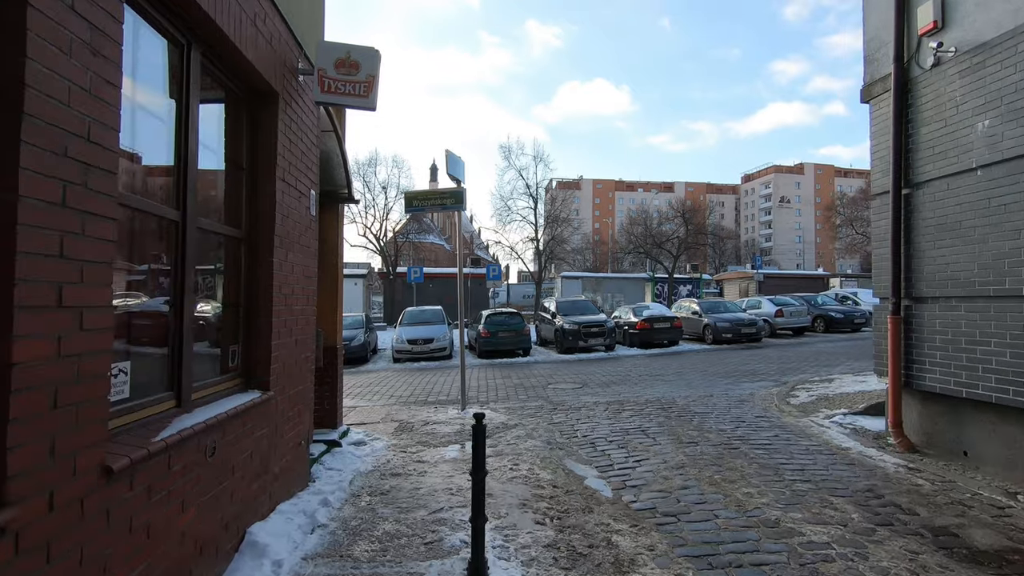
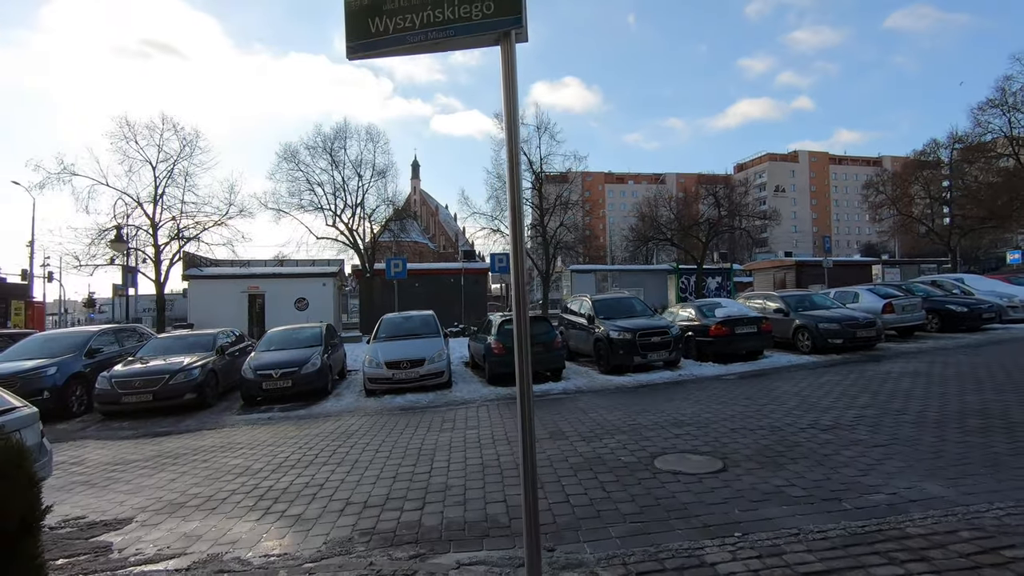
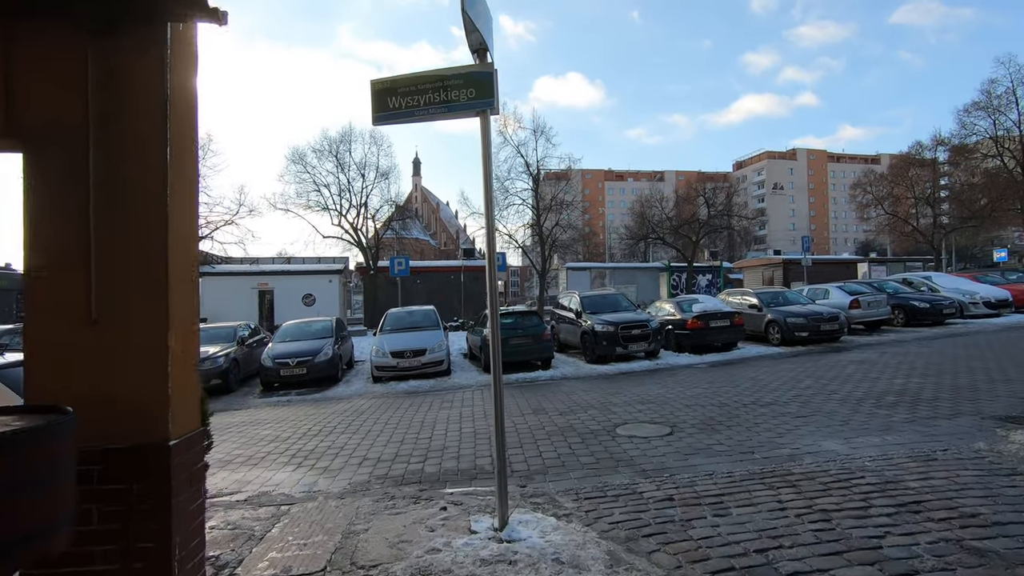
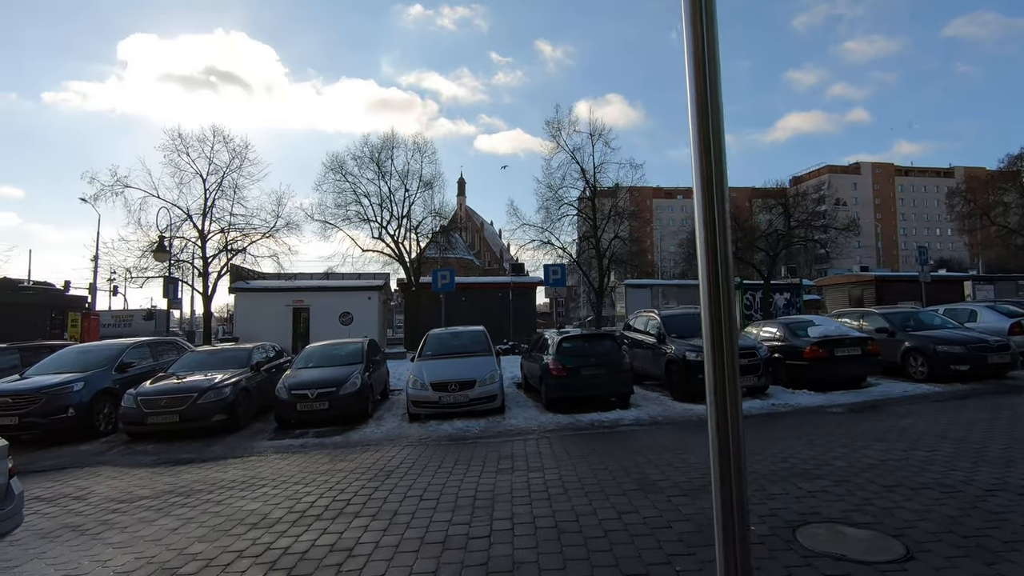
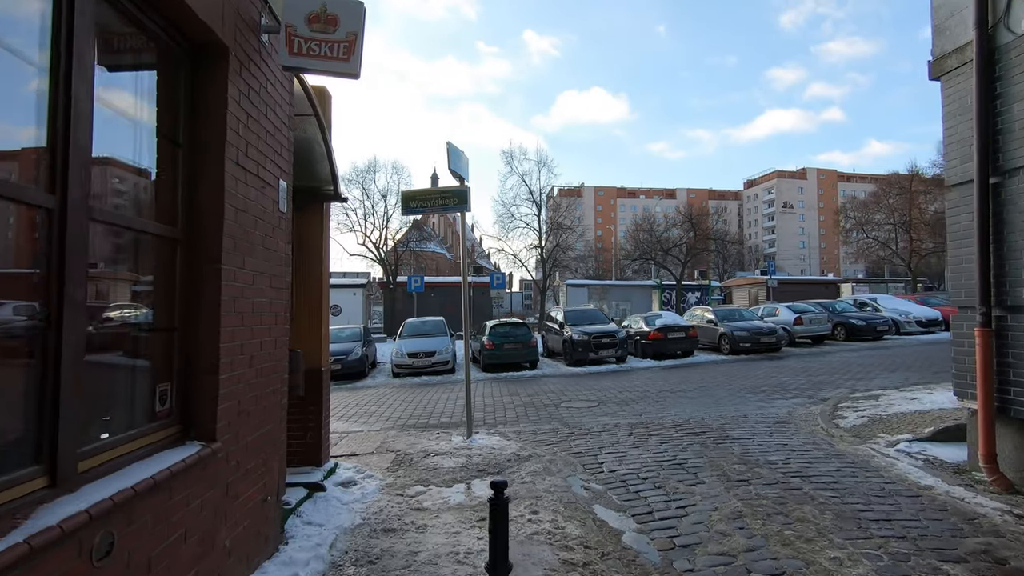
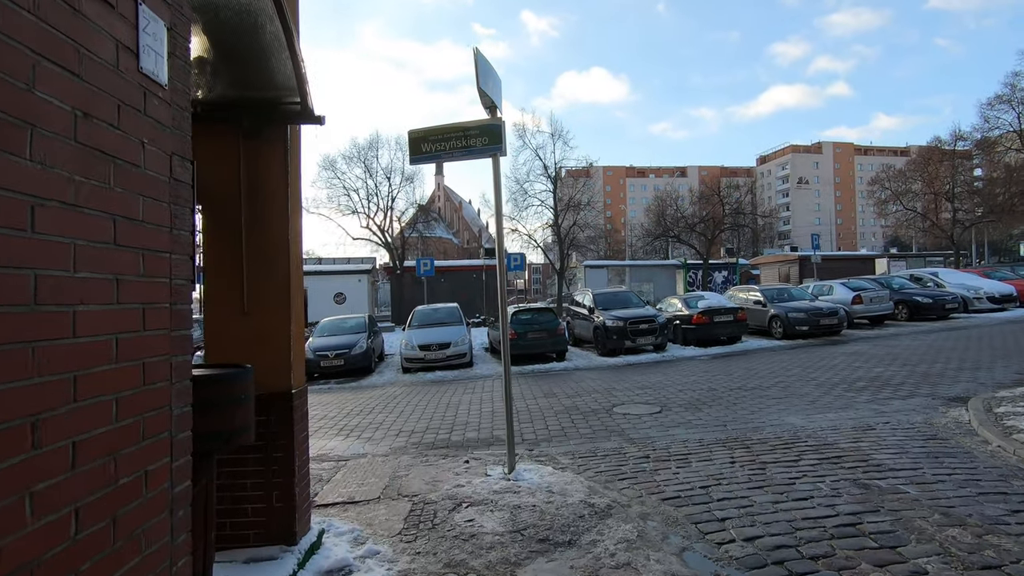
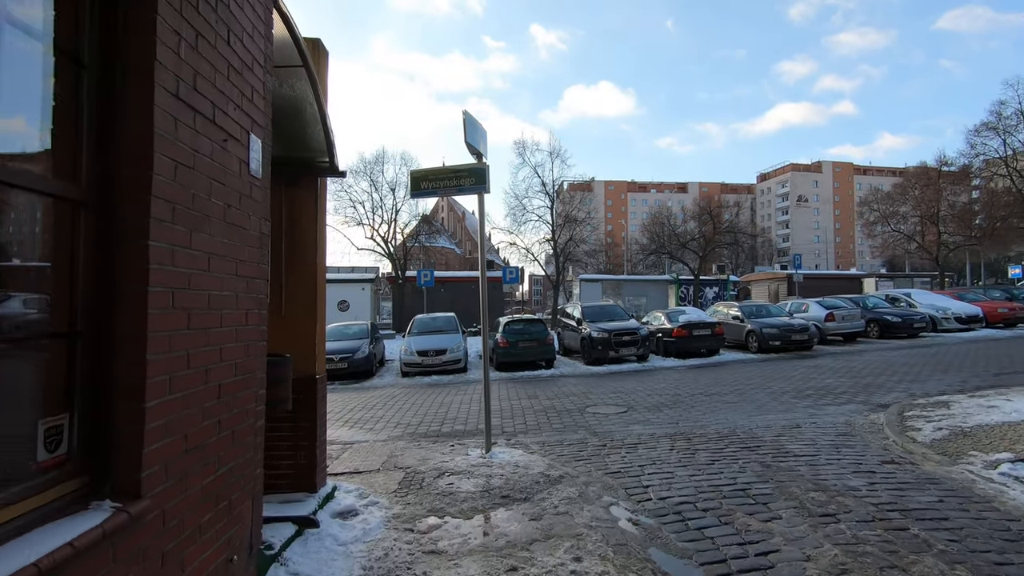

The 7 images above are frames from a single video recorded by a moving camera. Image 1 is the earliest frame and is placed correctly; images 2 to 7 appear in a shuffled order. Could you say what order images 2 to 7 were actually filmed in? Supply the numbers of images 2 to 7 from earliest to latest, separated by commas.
5, 7, 6, 3, 2, 4
